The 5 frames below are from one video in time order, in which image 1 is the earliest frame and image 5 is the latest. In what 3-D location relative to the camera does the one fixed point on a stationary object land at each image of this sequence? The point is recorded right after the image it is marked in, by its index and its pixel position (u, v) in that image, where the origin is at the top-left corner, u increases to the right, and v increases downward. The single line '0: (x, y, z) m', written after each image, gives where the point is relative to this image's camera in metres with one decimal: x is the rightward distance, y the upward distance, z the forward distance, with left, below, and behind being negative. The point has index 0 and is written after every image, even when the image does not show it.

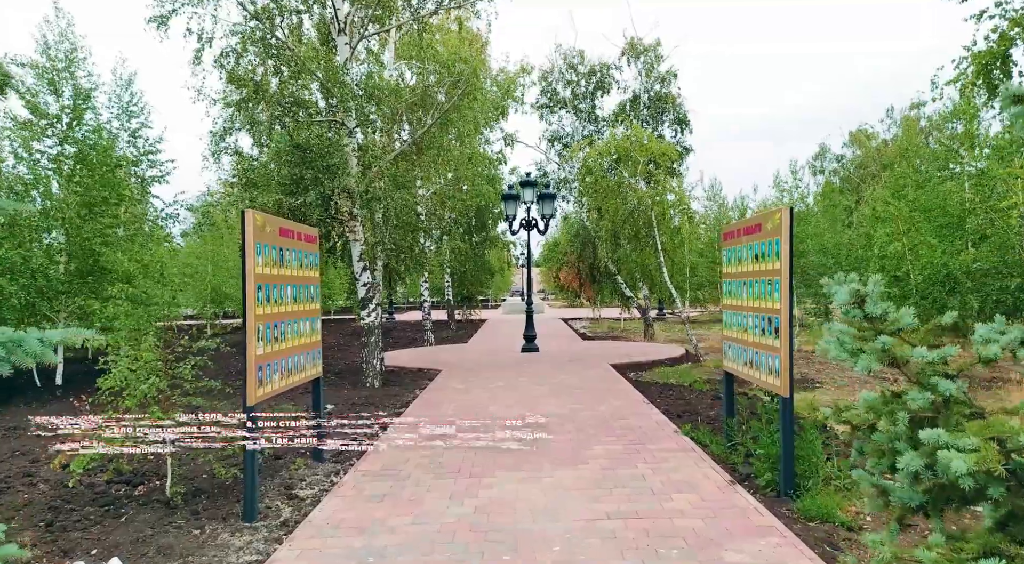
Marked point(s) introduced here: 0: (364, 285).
0: (-2.6, -0.1, +10.5) m
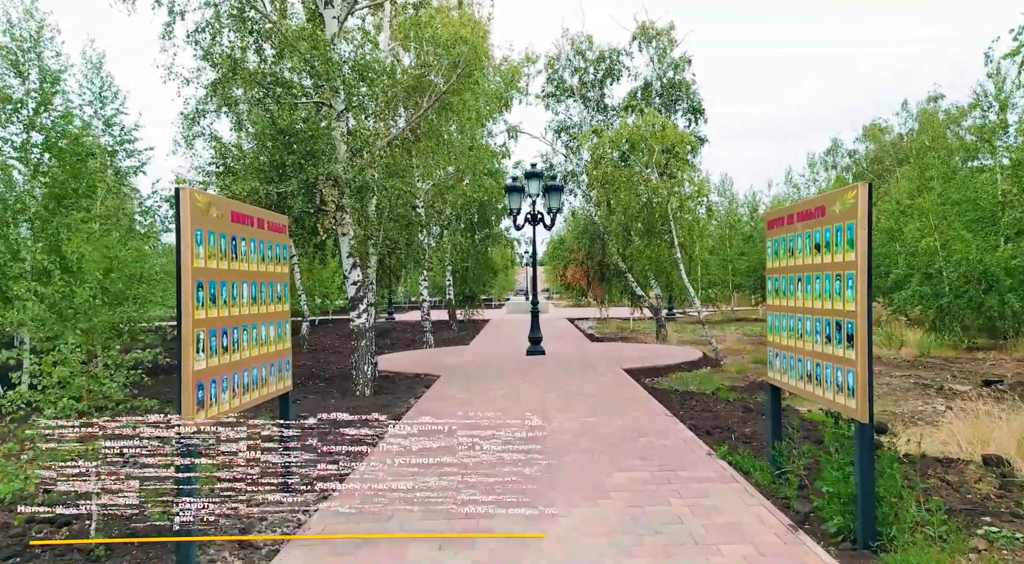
0: (-2.5, 0.0, +9.6) m
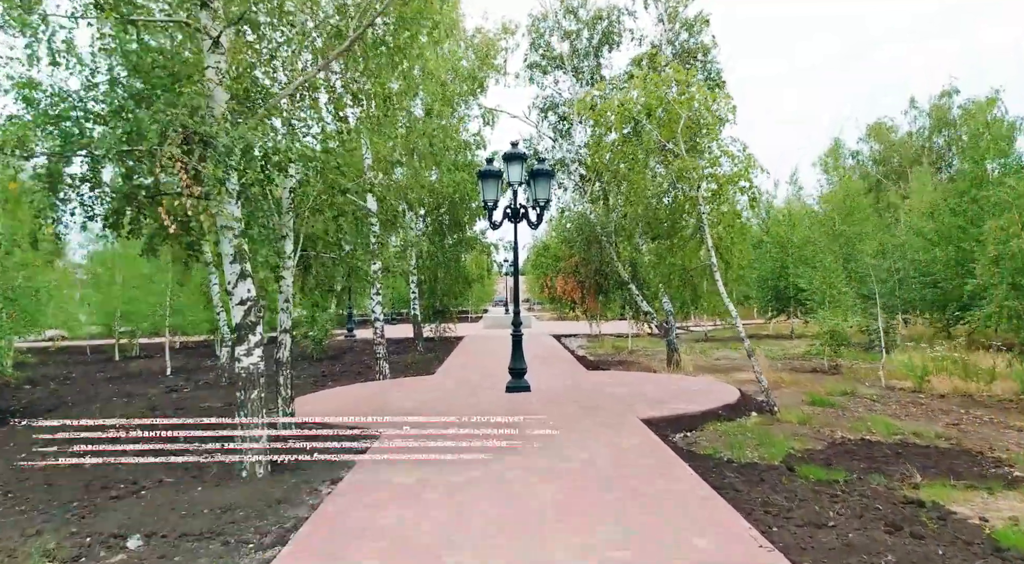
0: (-2.8, -0.2, +6.4) m
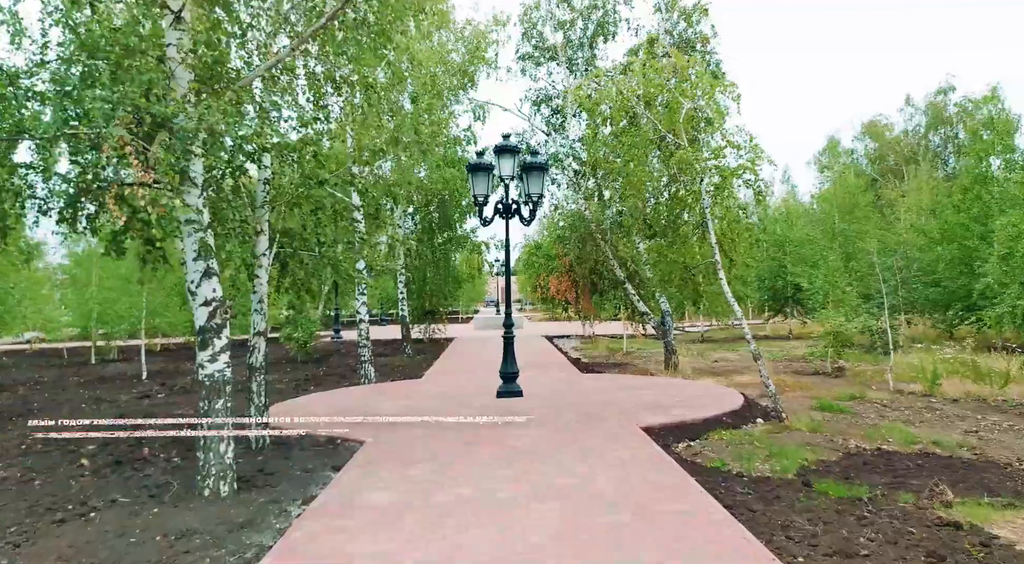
0: (-2.9, -0.2, +5.8) m
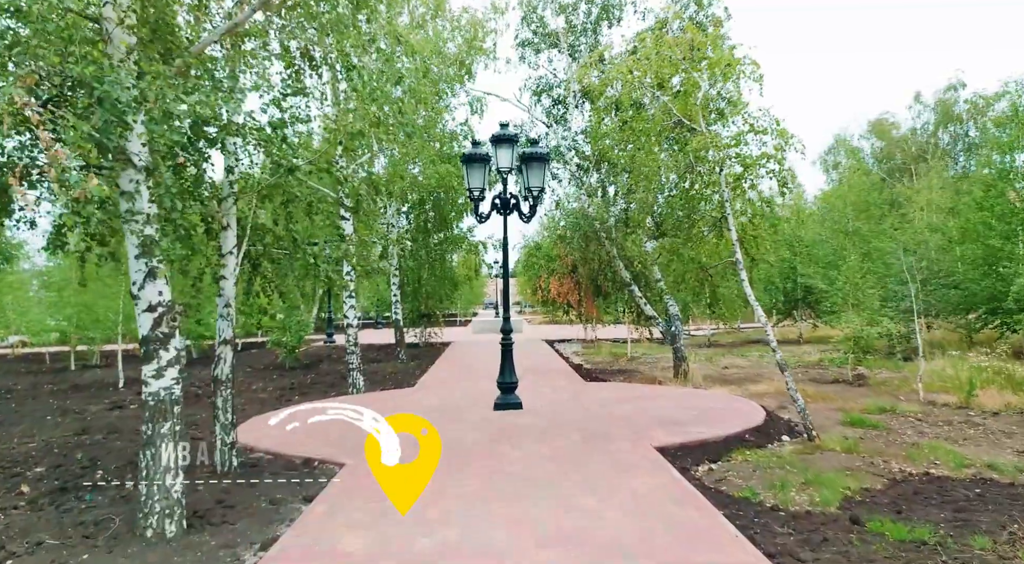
0: (-2.9, -0.2, +5.0) m
